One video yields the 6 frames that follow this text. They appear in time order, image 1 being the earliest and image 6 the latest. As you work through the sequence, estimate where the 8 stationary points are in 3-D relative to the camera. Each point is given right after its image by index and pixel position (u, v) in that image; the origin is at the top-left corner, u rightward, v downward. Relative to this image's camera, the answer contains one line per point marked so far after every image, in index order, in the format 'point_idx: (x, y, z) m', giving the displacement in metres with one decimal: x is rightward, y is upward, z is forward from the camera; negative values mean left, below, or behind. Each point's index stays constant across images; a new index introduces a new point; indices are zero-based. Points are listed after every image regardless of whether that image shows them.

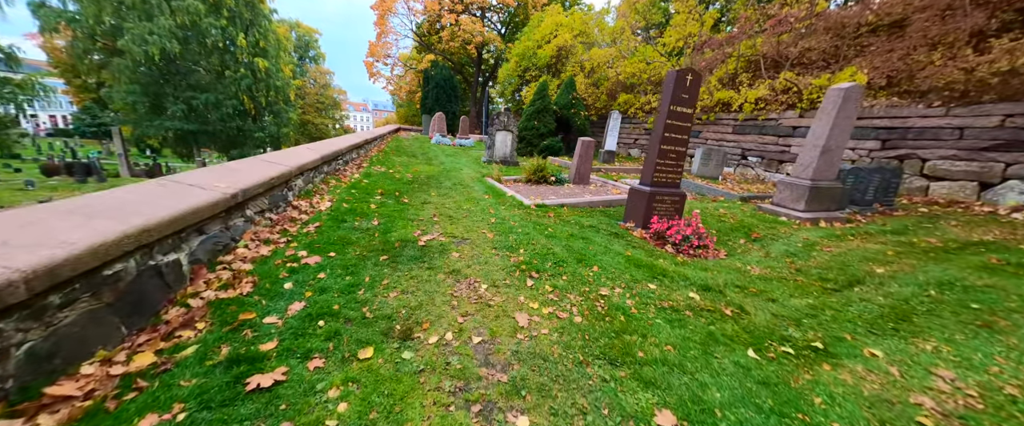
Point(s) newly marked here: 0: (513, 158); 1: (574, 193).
0: (+0.1, +1.7, +10.2) m
1: (+1.2, +0.4, +6.1) m
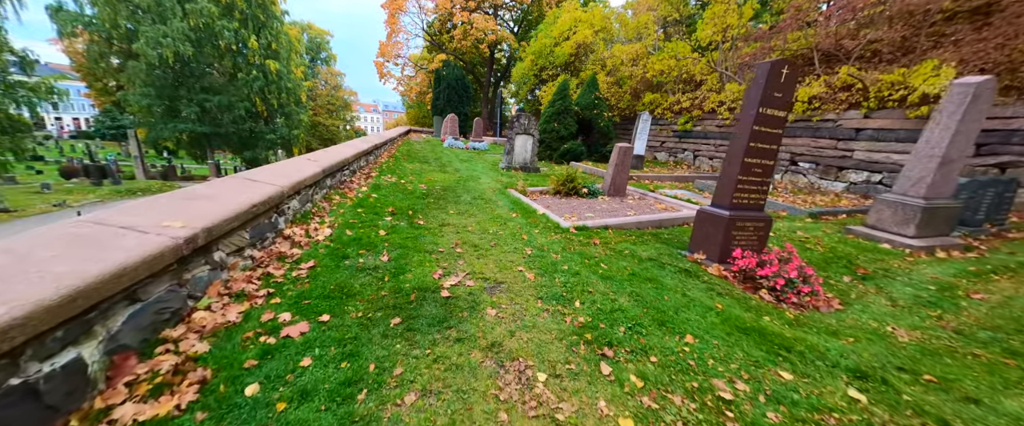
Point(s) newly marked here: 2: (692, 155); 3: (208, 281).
0: (+0.6, +1.4, +9.4) m
1: (+1.6, +0.1, +5.3) m
2: (+6.3, +2.0, +11.4) m
3: (-1.9, -0.4, +2.1) m
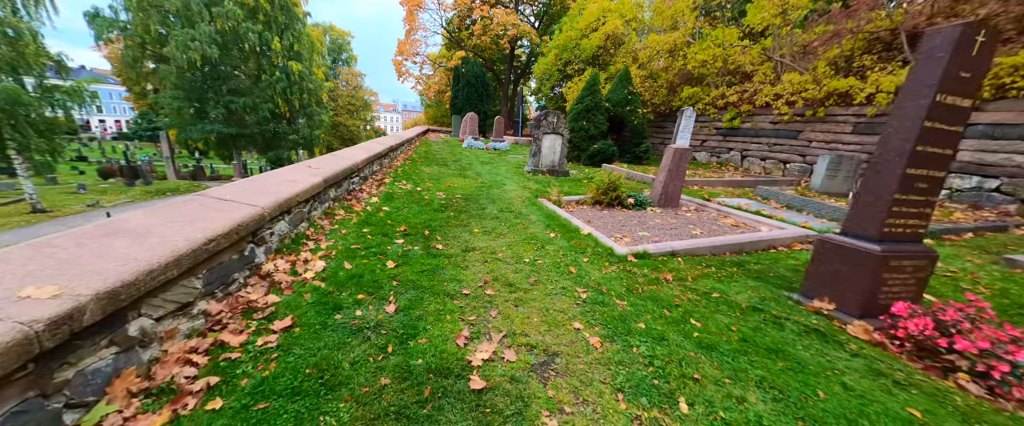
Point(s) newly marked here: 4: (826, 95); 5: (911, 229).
0: (+1.3, +1.2, +8.5) m
1: (+2.1, -0.1, +4.4) m
2: (+7.1, +1.8, +10.2) m
3: (-1.6, -0.7, +1.3) m
4: (+7.5, +2.8, +7.8) m
5: (+2.7, -0.1, +2.2) m
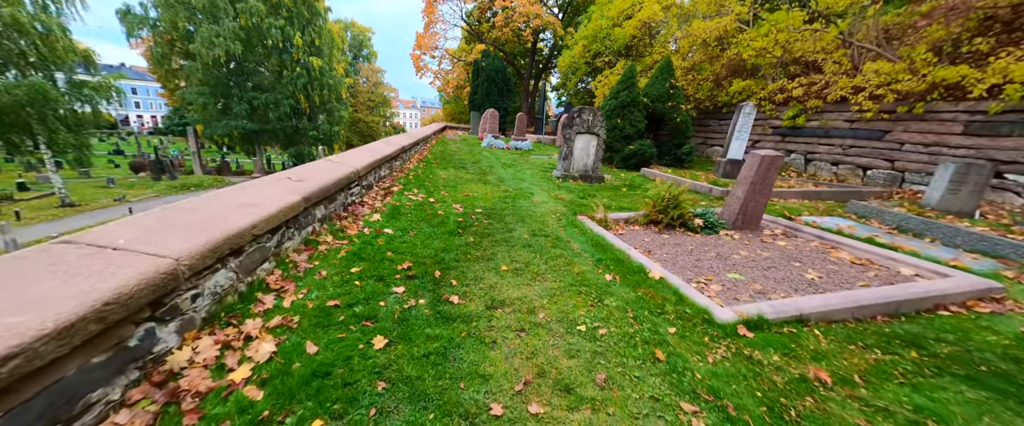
0: (+1.9, +0.9, +7.4) m
1: (+2.5, -0.4, +3.3) m
2: (+7.8, +1.4, +8.8) m
3: (-1.4, -0.9, +0.4) m
4: (+8.1, +2.4, +6.4) m
5: (+3.0, -0.4, +1.1) m
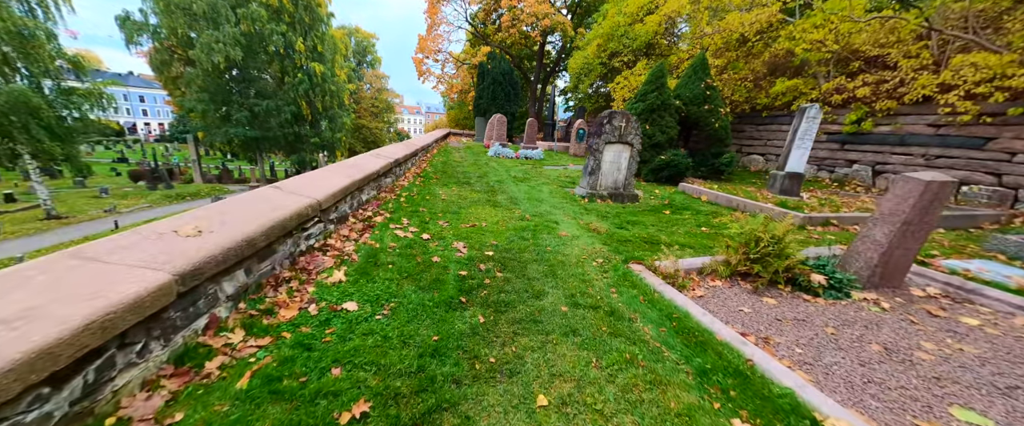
0: (+2.2, +0.5, +6.1) m
1: (+2.7, -0.9, +1.9) m
2: (+8.1, +0.9, +7.4) m
3: (-1.2, -1.3, -0.9) m
4: (+8.3, +2.0, +5.0) m
5: (+3.2, -0.8, -0.3) m
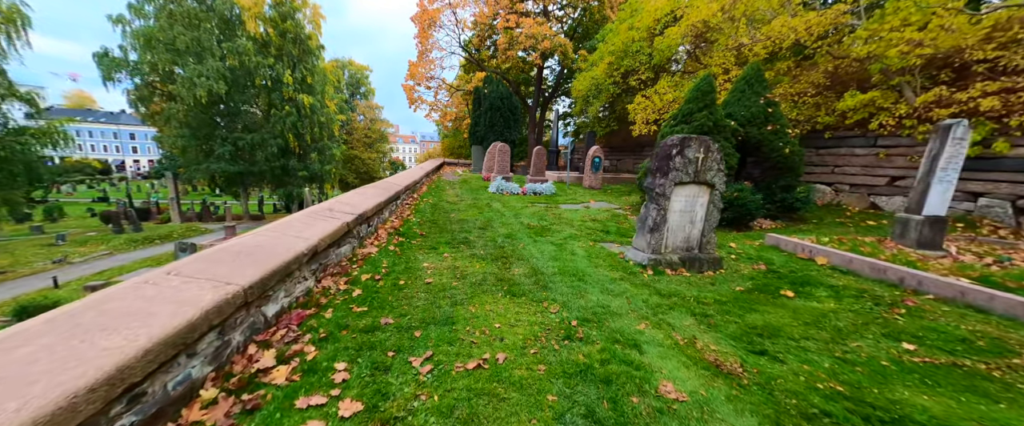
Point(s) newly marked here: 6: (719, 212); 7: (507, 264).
0: (+2.4, -0.4, +4.1) m
1: (+3.0, -1.4, -0.2) m
2: (+8.3, +0.1, +5.5) m
3: (-0.9, -1.8, -3.1) m
4: (+8.5, +1.3, +3.2) m
5: (+3.5, -1.2, -2.4) m
6: (+2.6, 0.0, +4.1) m
7: (-0.1, -0.6, +4.0) m
